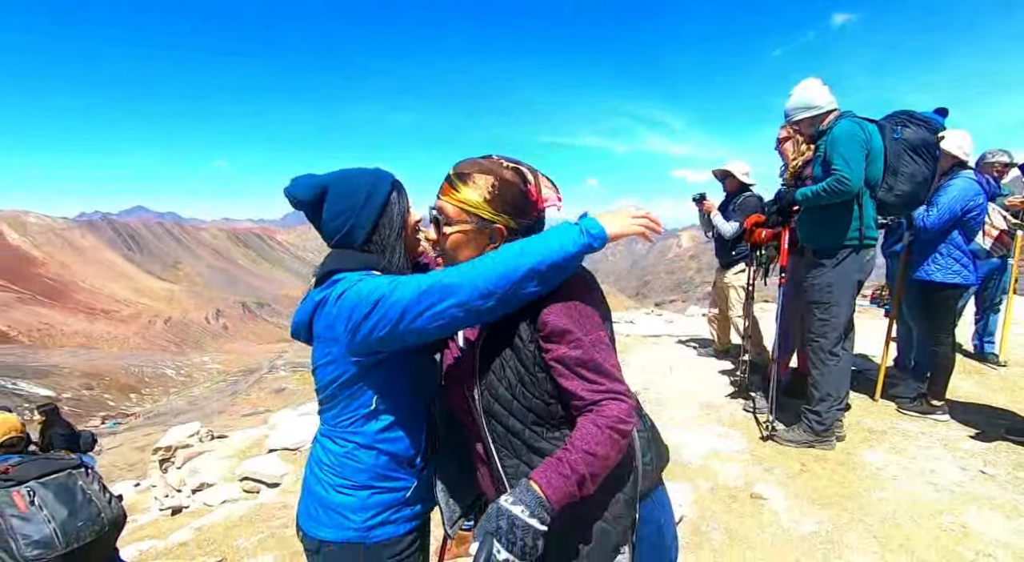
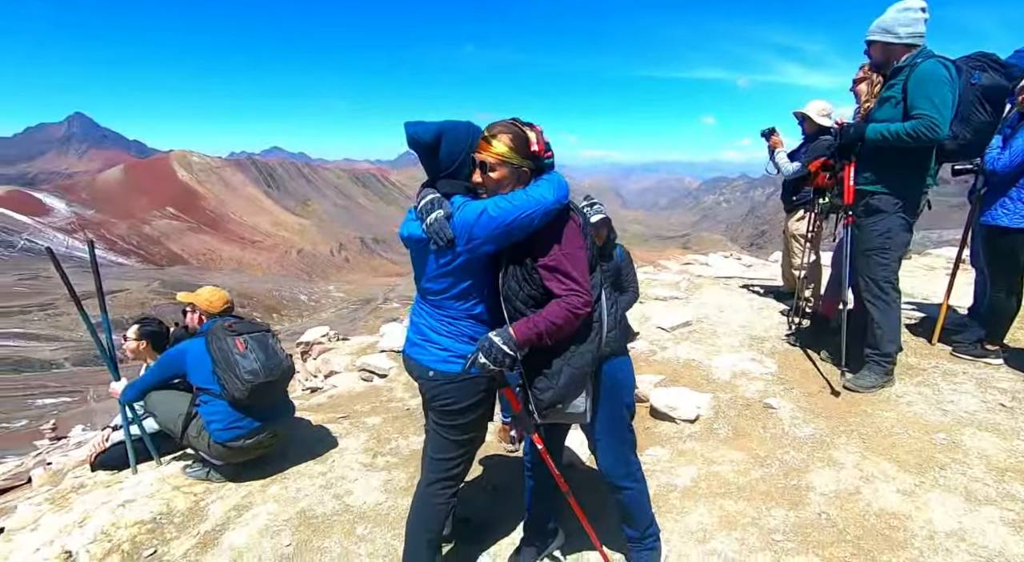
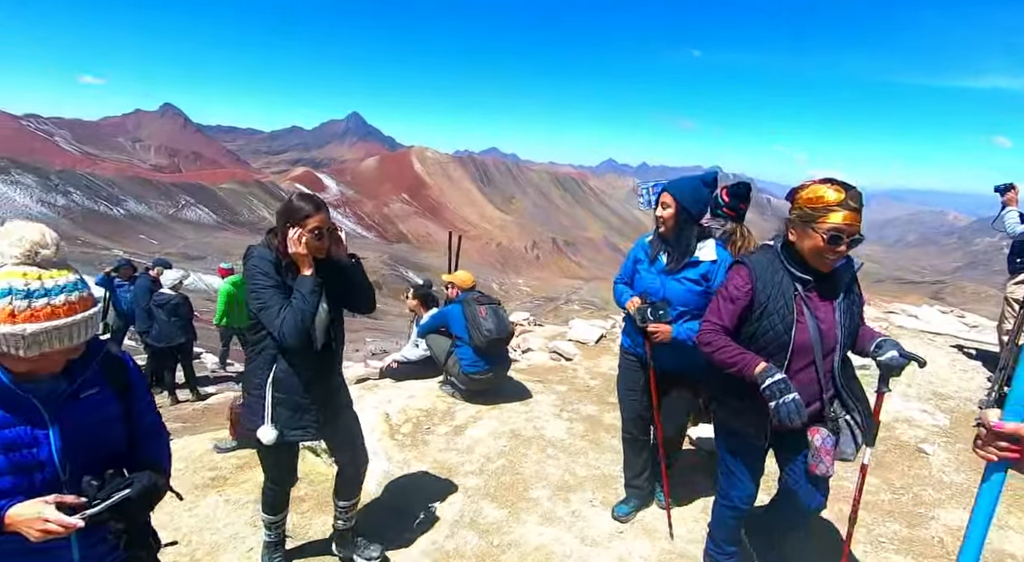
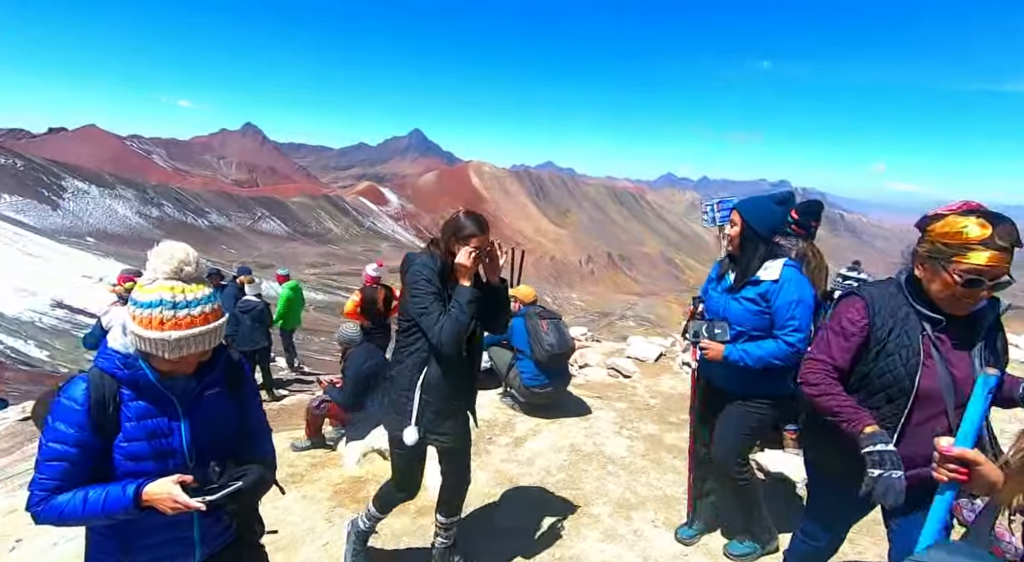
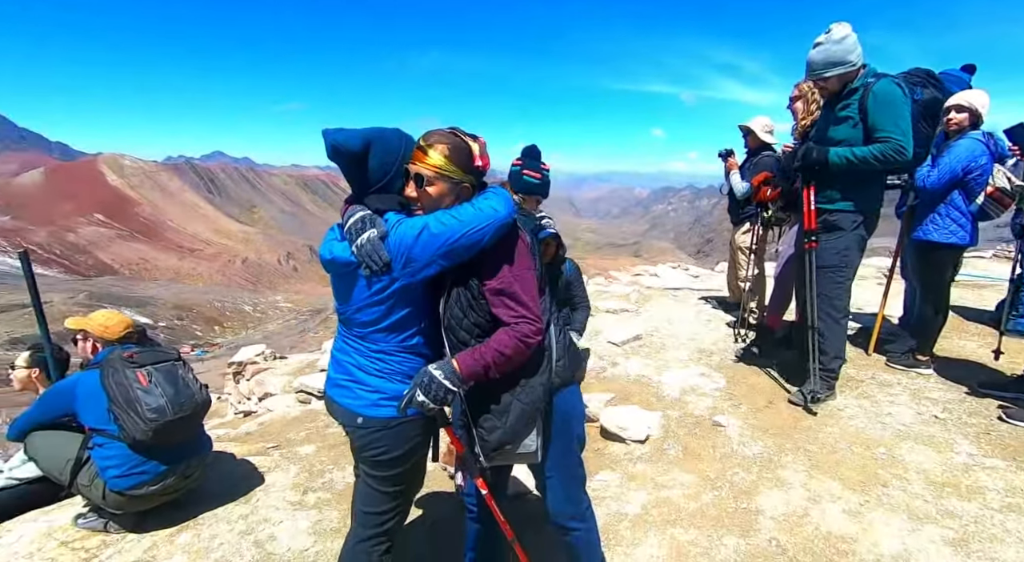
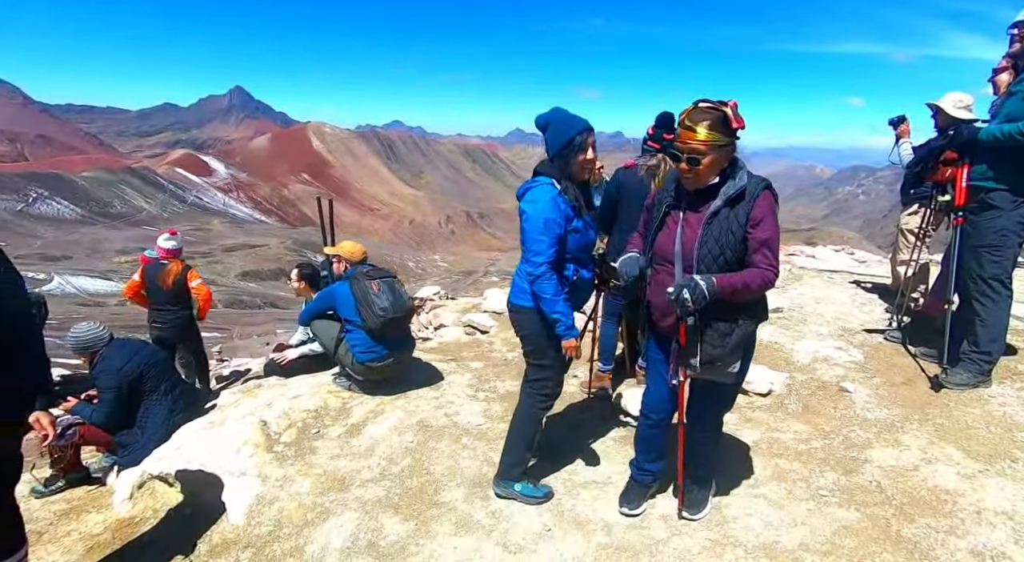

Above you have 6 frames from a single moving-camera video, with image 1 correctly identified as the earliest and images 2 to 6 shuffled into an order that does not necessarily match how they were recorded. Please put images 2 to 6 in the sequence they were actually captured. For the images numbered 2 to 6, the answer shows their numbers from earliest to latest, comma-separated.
5, 2, 6, 3, 4
